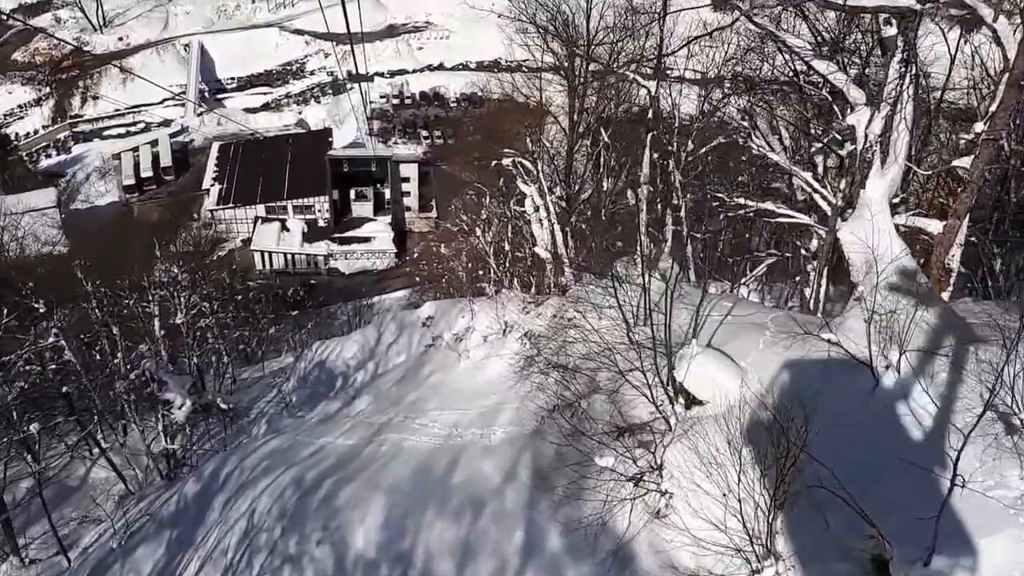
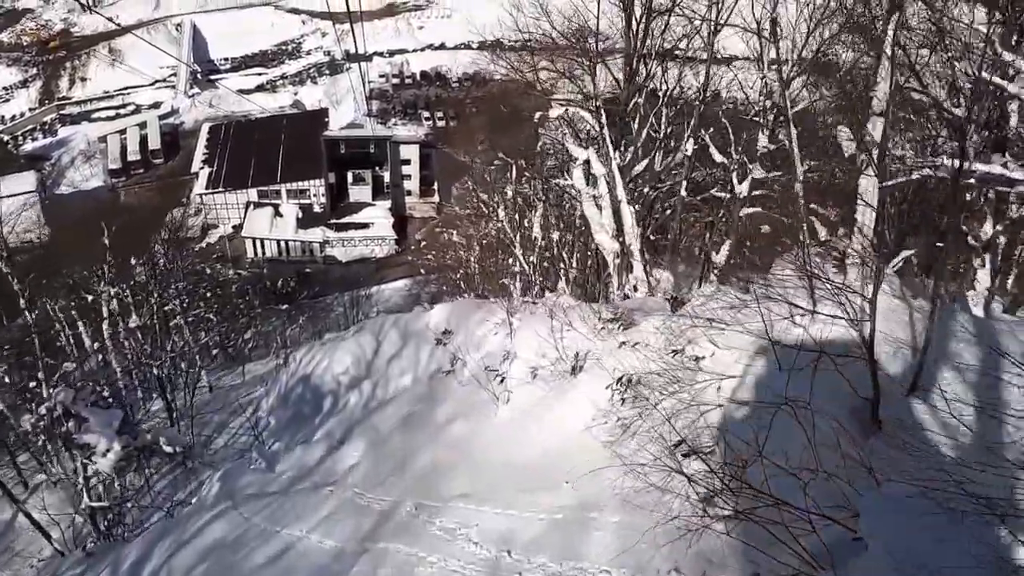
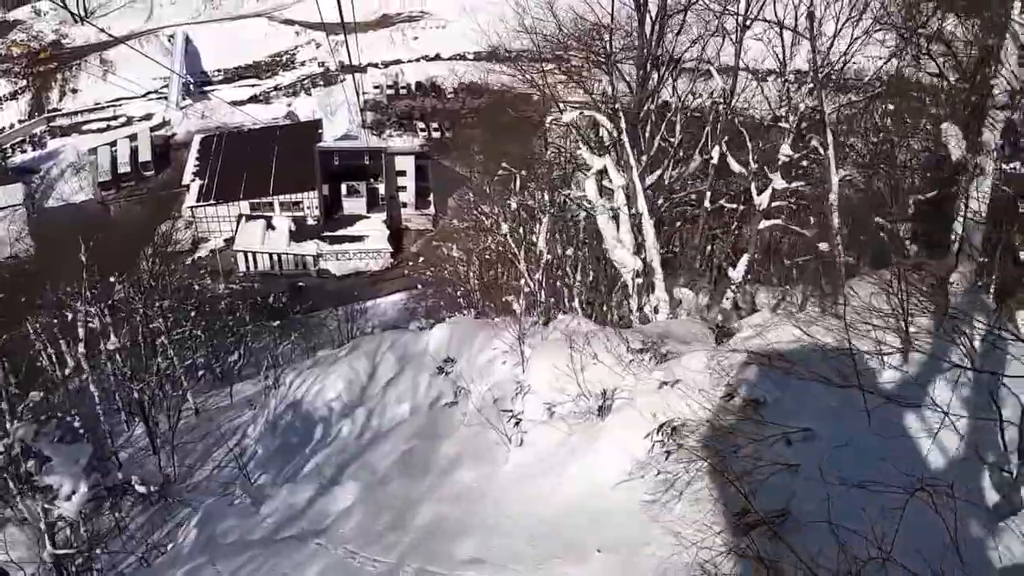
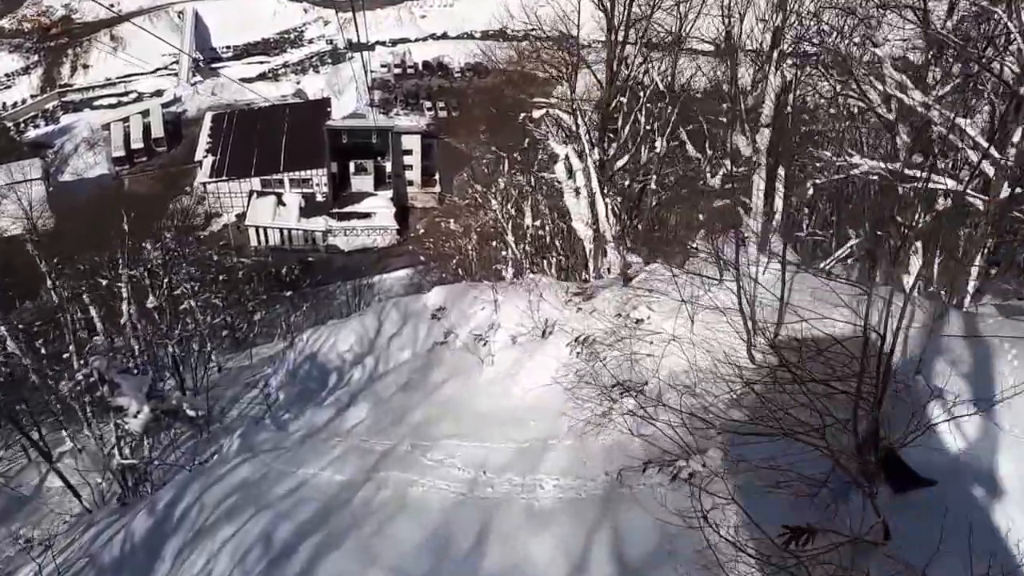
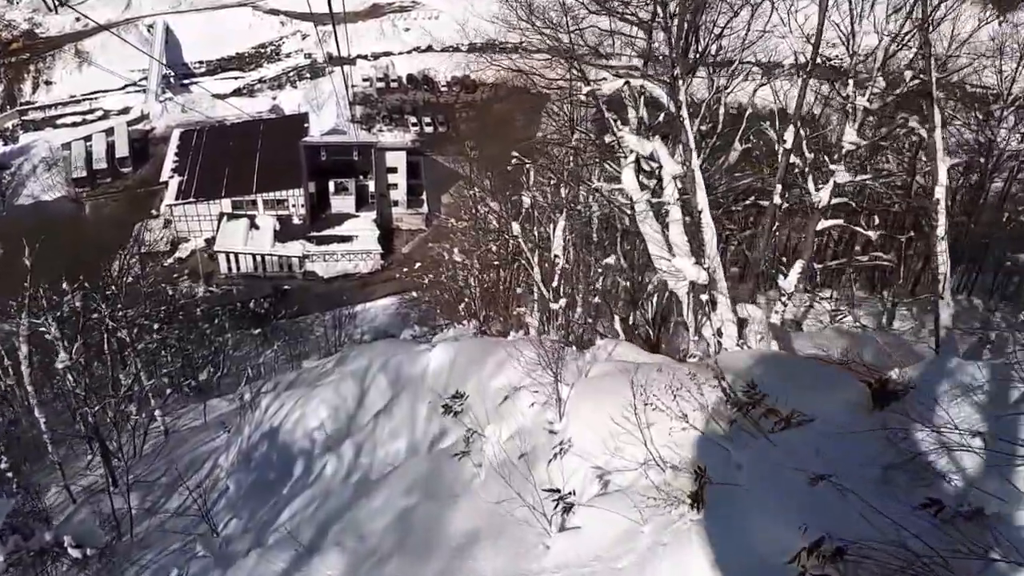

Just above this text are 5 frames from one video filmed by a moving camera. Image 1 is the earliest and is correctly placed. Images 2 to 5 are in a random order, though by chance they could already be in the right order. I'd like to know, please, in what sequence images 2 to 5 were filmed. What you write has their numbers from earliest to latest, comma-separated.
4, 2, 3, 5
